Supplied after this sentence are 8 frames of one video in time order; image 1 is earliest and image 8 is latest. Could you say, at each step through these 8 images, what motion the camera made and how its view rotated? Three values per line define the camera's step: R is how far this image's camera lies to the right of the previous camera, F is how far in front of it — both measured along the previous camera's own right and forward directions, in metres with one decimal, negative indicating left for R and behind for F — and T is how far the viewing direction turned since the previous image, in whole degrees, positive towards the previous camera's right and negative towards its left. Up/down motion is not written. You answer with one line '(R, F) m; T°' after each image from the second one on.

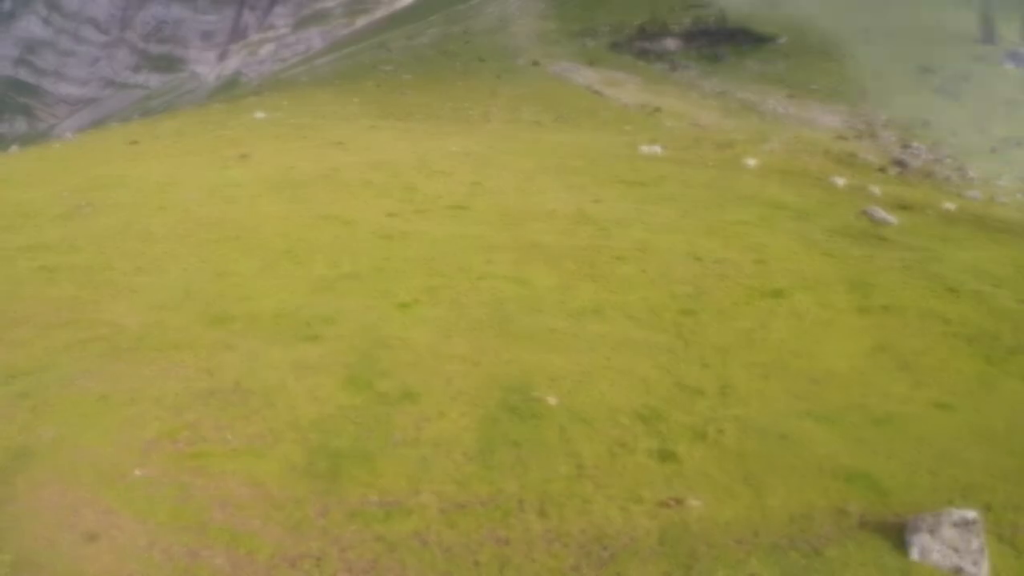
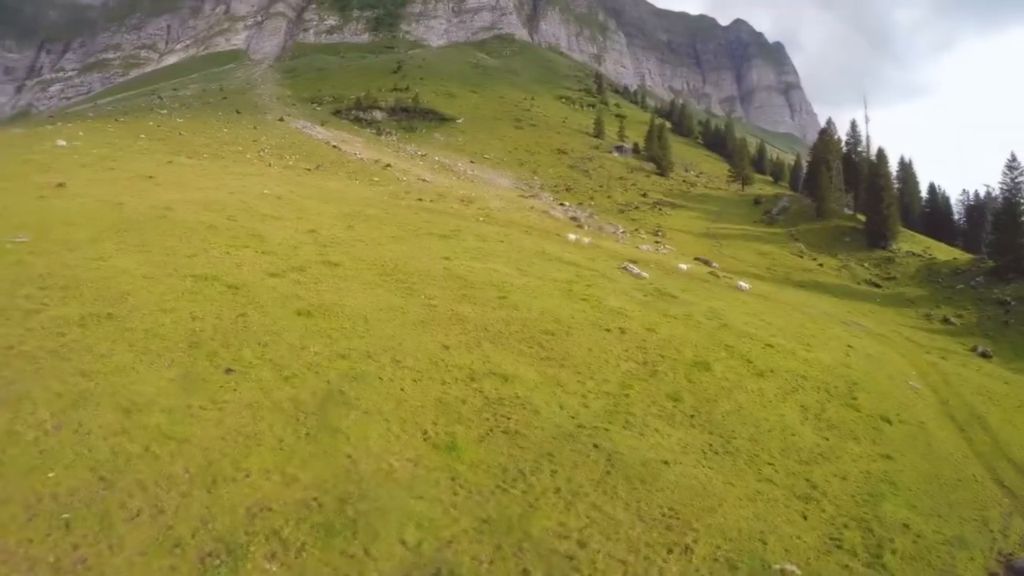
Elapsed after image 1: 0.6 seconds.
(+0.2, +0.4) m; -6°
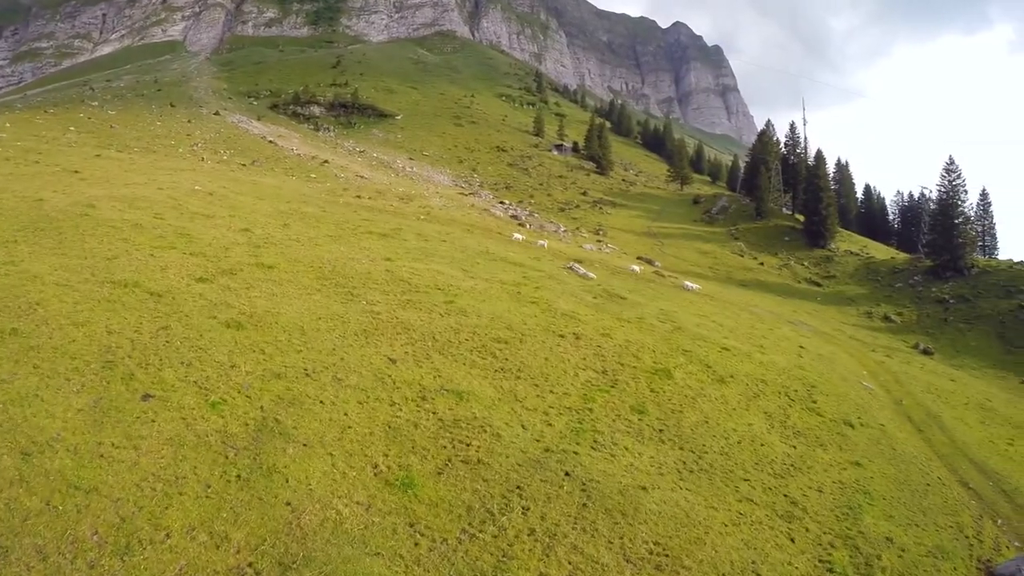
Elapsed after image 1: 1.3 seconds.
(-0.5, +2.3) m; +4°
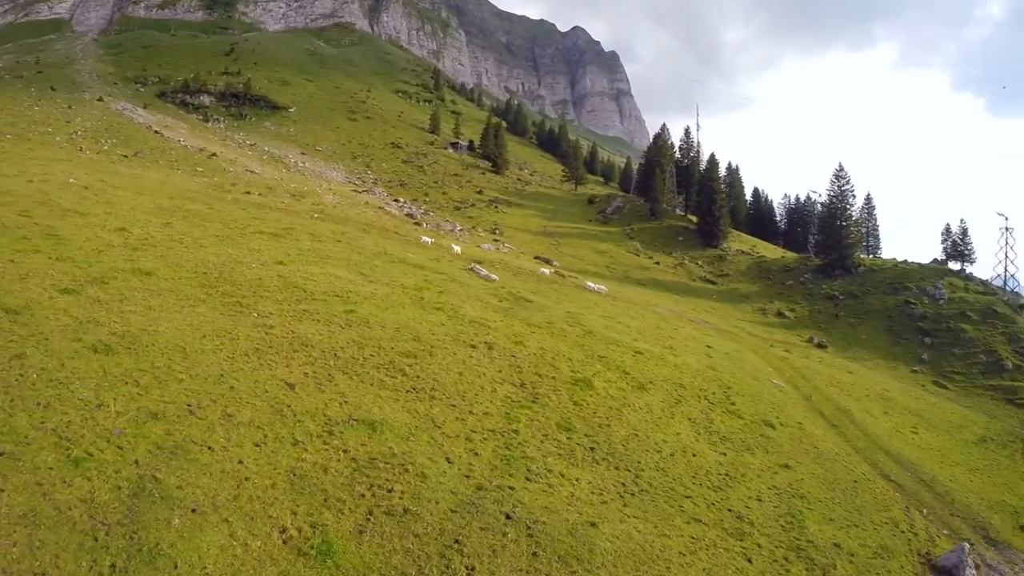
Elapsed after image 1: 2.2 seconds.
(-0.9, +2.4) m; +7°
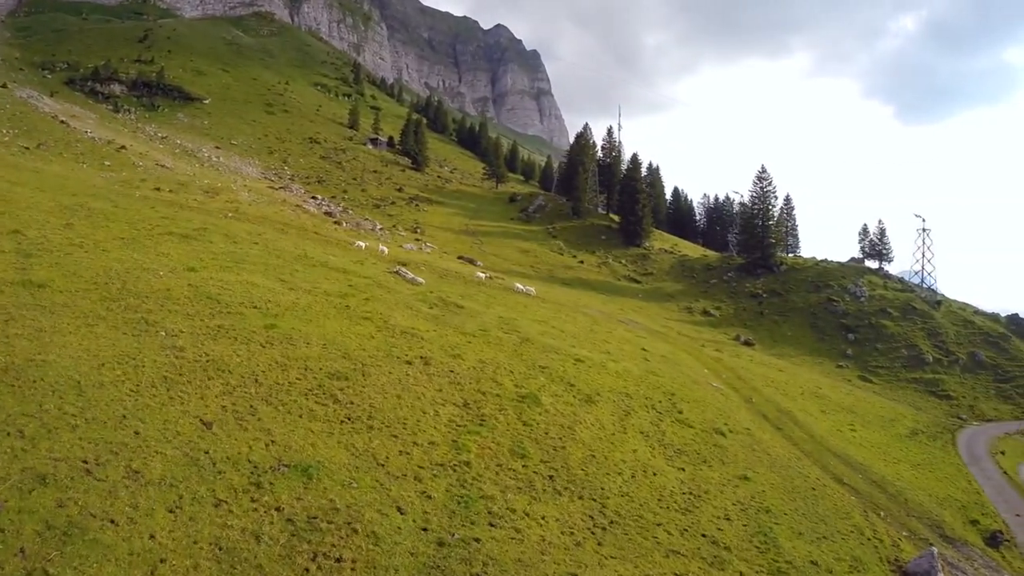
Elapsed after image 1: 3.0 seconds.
(-0.9, +2.6) m; +5°
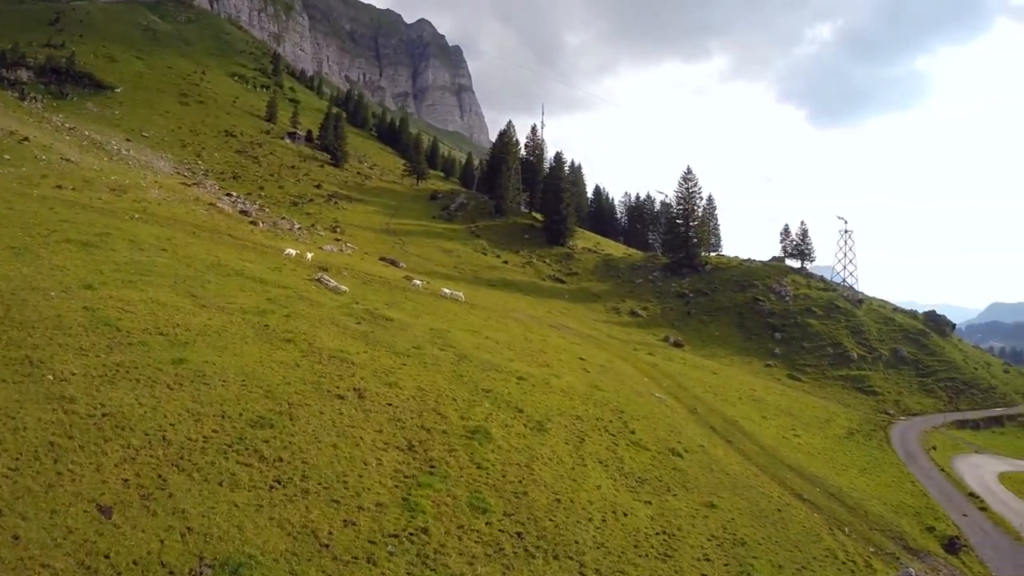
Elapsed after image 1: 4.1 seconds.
(-1.0, +2.9) m; +6°
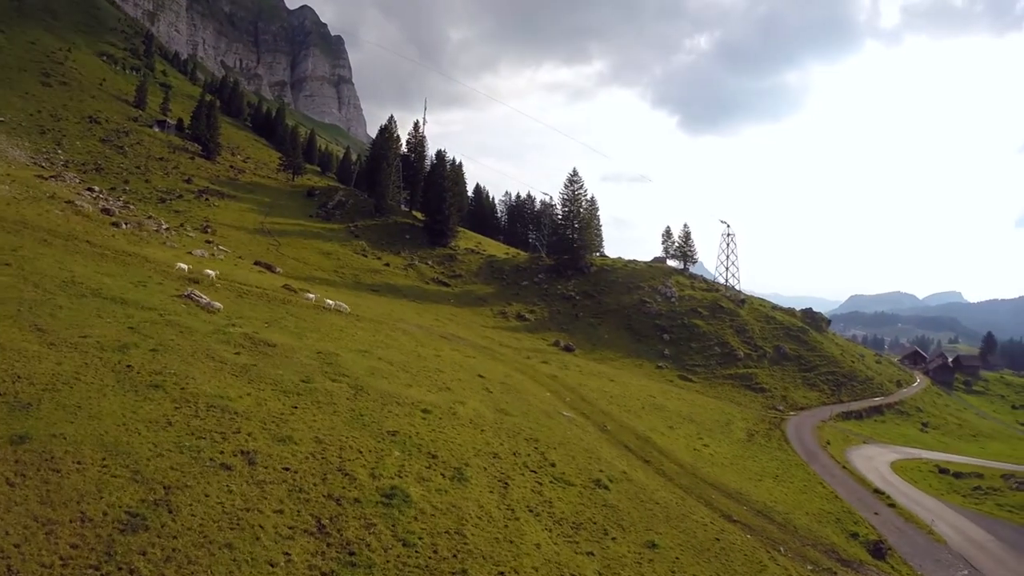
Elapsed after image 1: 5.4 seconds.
(-1.4, +3.5) m; +8°
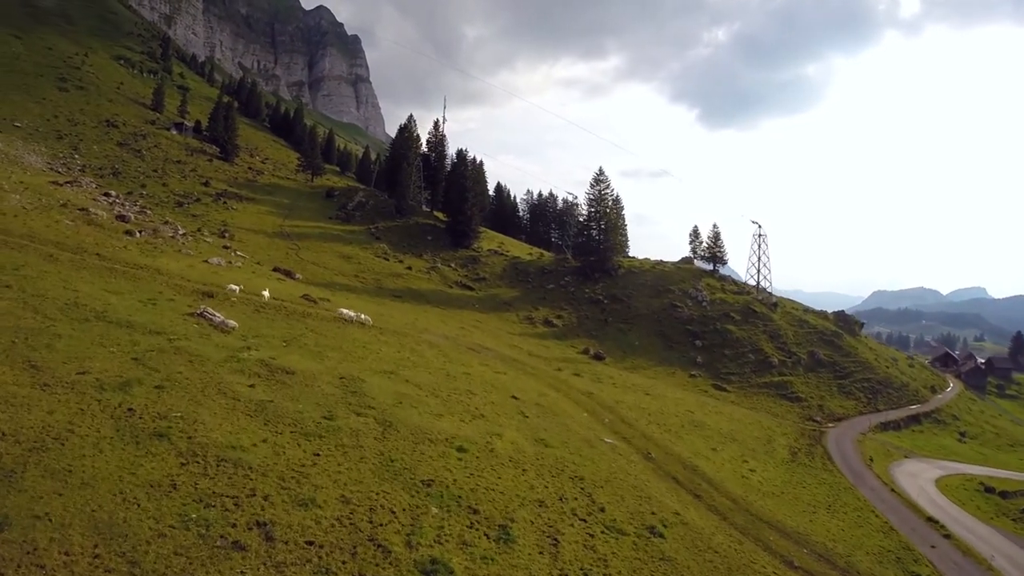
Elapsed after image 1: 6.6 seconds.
(-1.0, +3.4) m; -1°
